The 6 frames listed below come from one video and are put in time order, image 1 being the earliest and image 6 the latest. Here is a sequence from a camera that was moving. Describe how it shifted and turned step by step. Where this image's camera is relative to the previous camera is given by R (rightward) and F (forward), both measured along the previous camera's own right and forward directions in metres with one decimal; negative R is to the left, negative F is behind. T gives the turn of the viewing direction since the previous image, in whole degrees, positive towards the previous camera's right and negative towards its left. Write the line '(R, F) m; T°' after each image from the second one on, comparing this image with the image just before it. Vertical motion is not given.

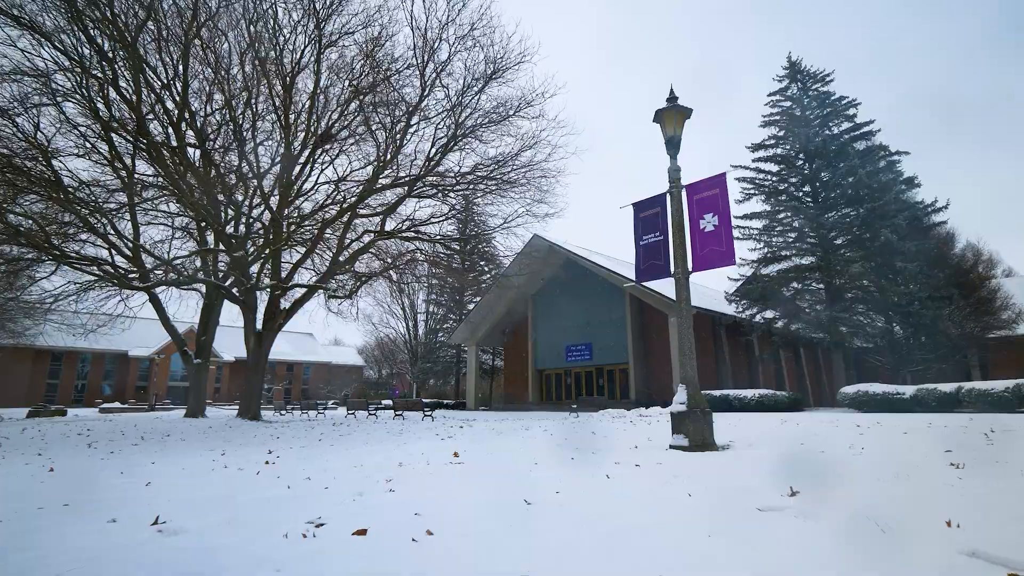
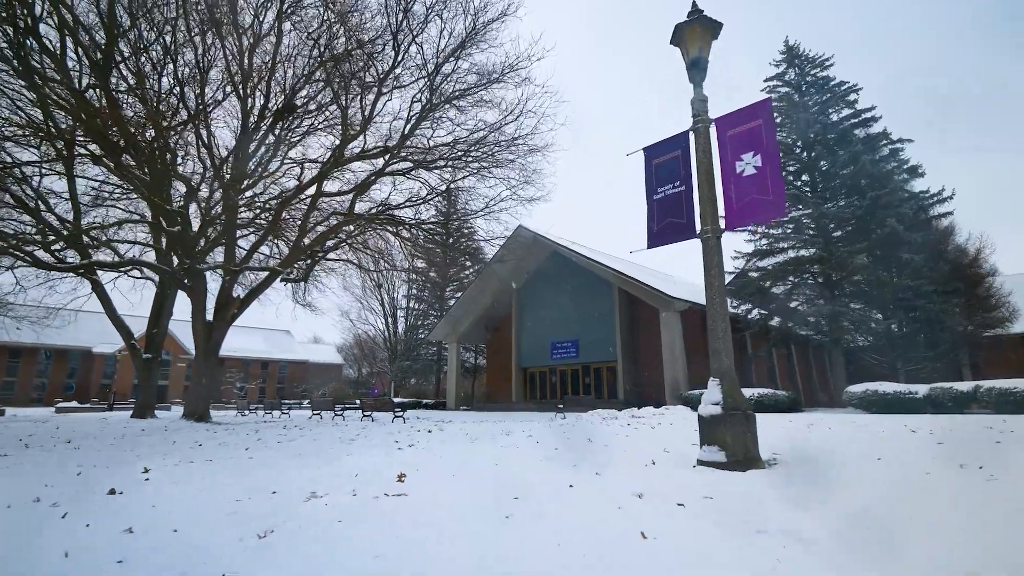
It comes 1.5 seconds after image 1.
(+0.1, +1.4) m; +2°
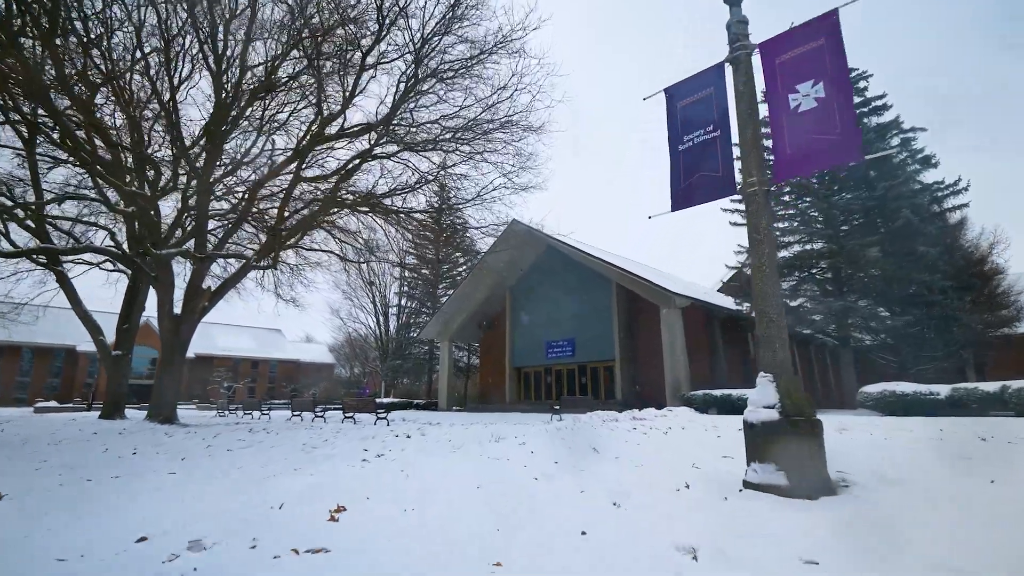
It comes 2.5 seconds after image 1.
(0.0, +1.0) m; 0°
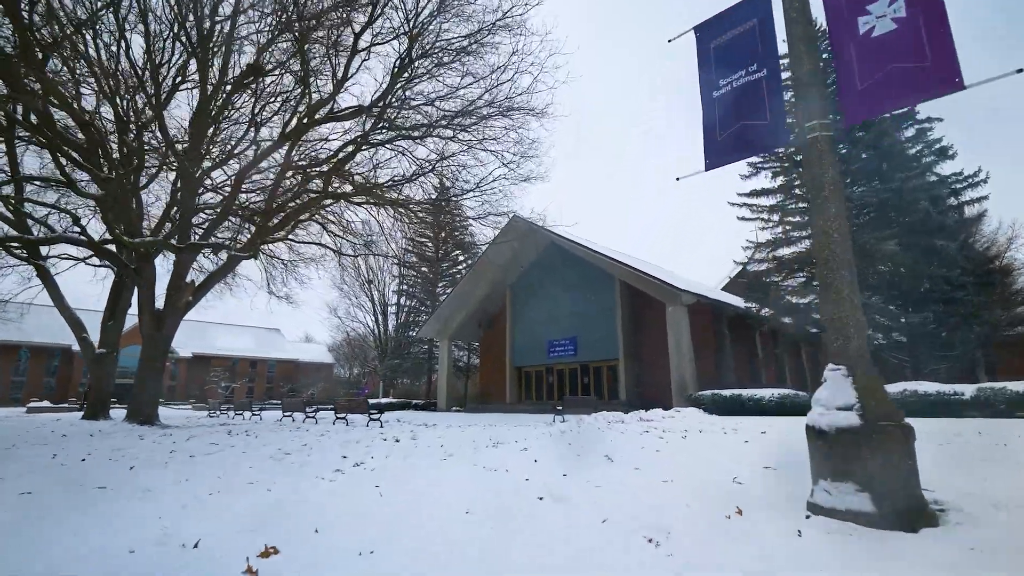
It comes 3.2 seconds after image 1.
(0.0, +0.7) m; 0°
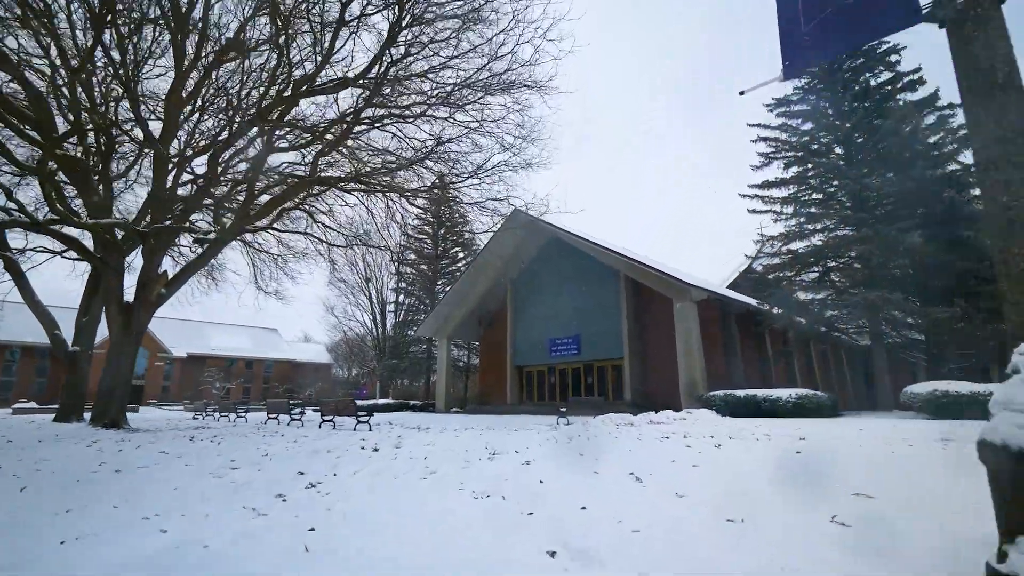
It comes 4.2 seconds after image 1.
(0.0, +0.9) m; 0°
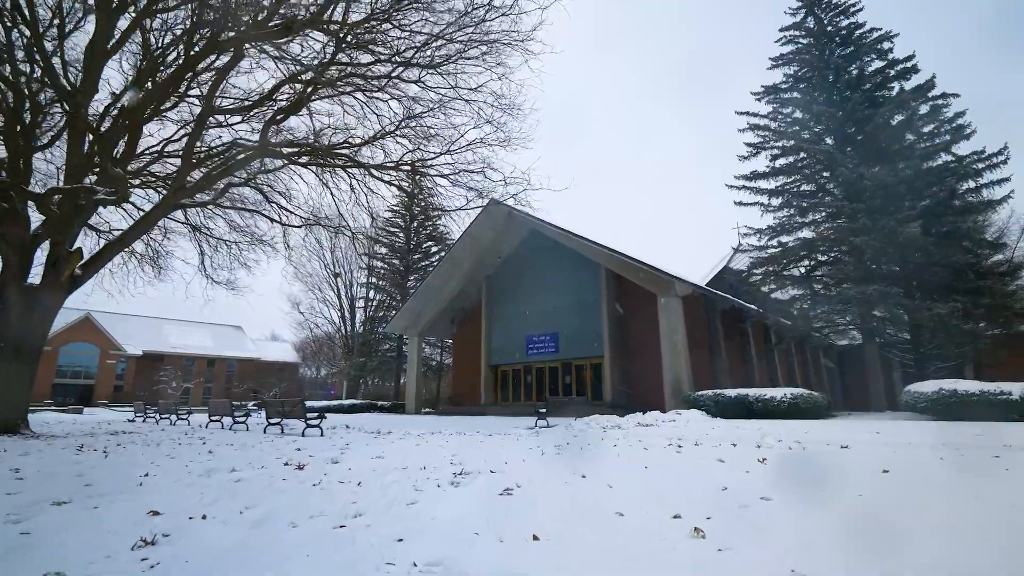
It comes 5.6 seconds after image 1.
(0.0, +1.3) m; +3°
